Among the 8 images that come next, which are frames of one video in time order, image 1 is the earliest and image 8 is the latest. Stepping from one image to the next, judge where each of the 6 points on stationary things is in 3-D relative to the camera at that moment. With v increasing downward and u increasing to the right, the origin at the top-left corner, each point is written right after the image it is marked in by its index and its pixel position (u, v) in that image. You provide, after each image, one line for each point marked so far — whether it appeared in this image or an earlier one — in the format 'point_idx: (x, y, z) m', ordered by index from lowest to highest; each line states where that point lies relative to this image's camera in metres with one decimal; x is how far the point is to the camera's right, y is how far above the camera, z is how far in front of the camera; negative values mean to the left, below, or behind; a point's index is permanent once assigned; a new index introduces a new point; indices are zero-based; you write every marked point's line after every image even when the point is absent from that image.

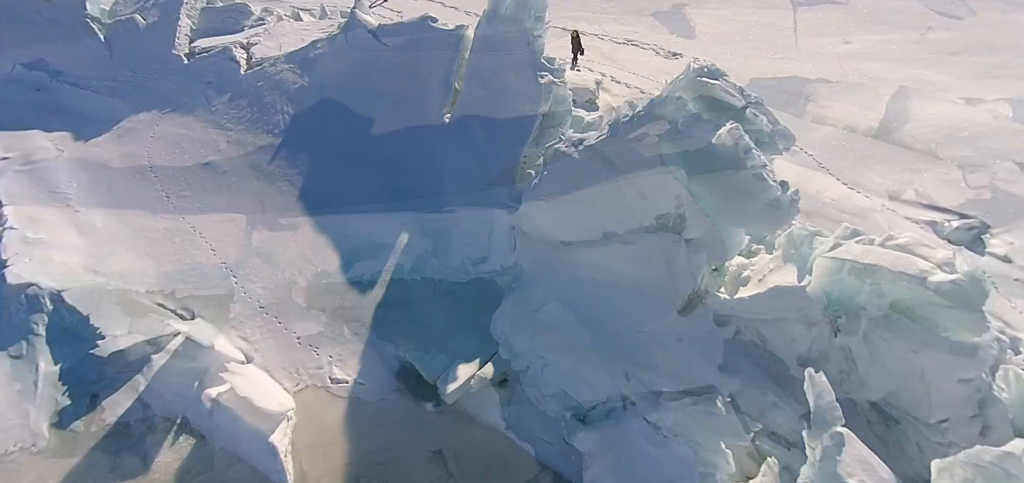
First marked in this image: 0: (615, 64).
0: (+2.6, +4.5, +12.9) m
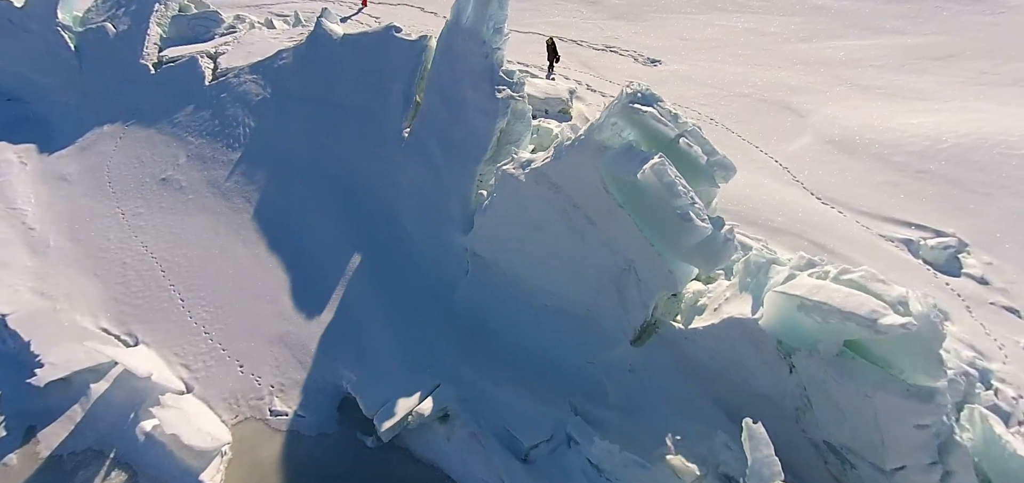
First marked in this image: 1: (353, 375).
0: (+2.0, +4.2, +12.6) m
1: (-1.9, -1.6, +6.3) m
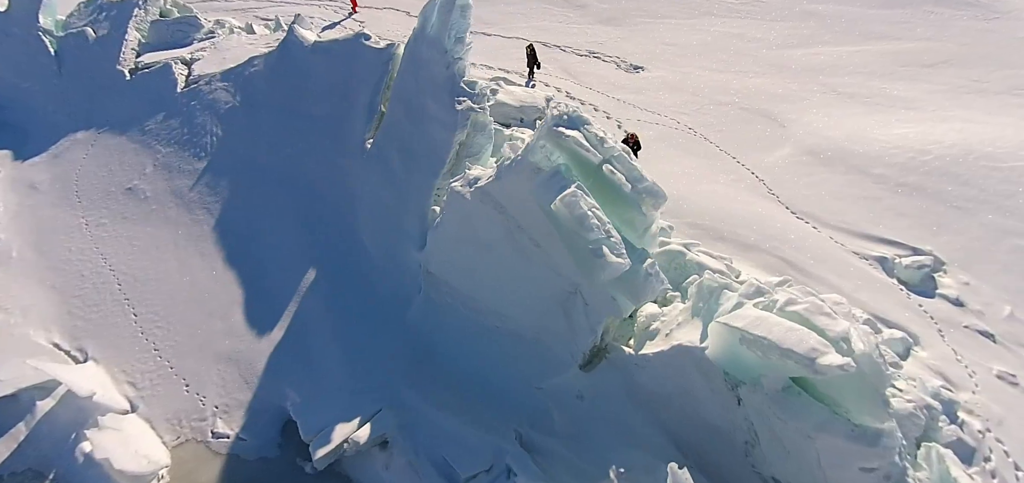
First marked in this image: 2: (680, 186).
0: (+1.5, +3.9, +12.4) m
1: (-2.5, -1.8, +6.1) m
2: (+2.9, +1.0, +8.9) m
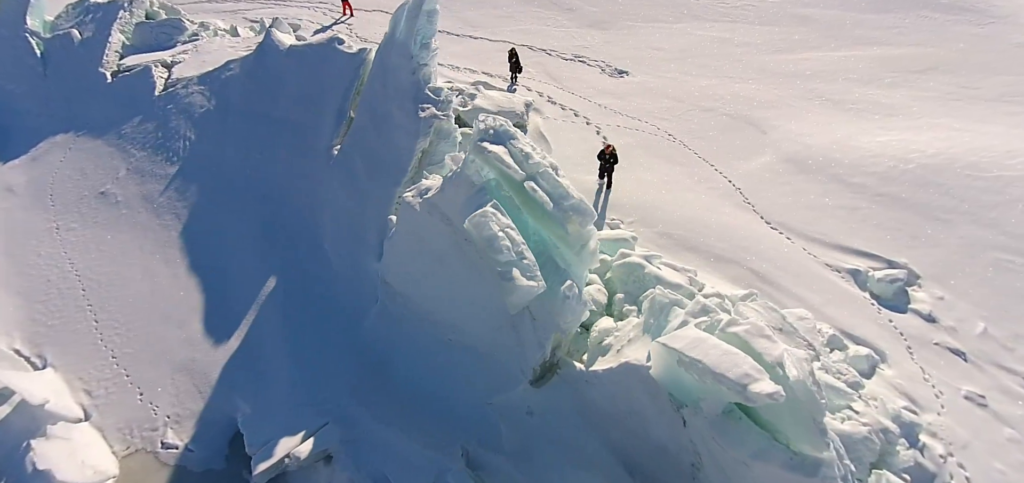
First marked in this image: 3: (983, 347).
0: (+1.0, +3.8, +12.3) m
1: (-3.1, -1.9, +6.0) m
2: (+2.4, +0.8, +8.7) m
3: (+5.8, -1.3, +6.4) m
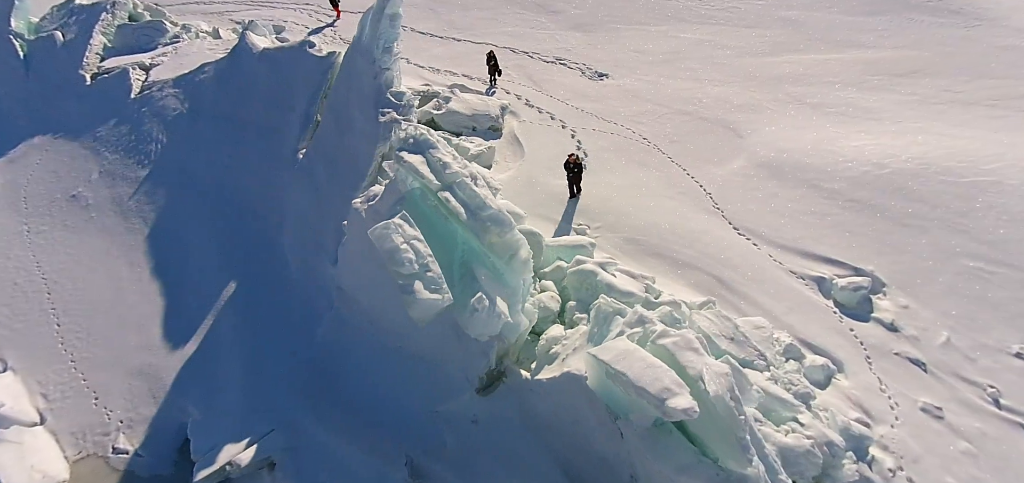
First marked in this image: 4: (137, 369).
0: (+0.5, +3.7, +12.2) m
1: (-3.6, -2.0, +6.0) m
2: (+1.9, +0.7, +8.7) m
3: (+5.3, -1.4, +6.3) m
4: (-4.9, -1.7, +6.7) m
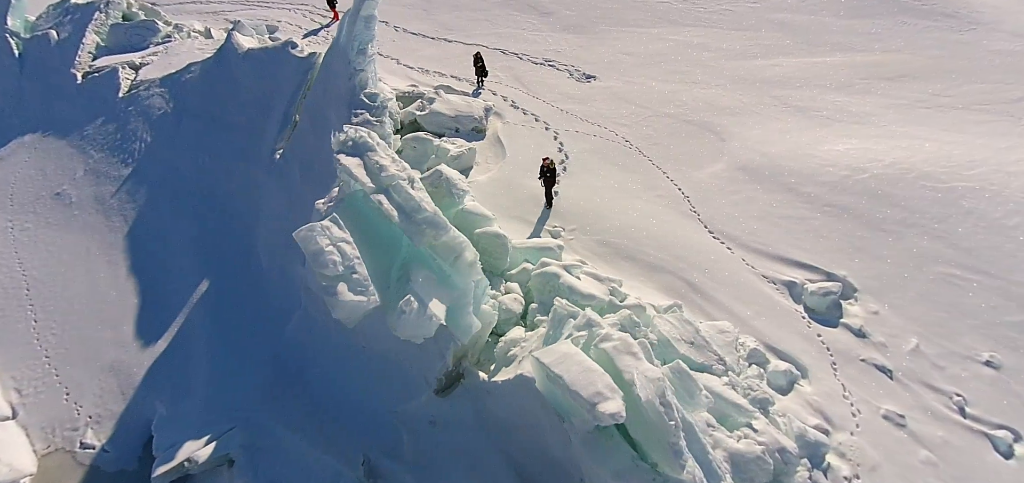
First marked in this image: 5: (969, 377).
0: (+0.2, +3.7, +12.2) m
1: (-4.1, -2.0, +6.0) m
2: (+1.5, +0.7, +8.7) m
3: (+4.8, -1.5, +6.3) m
4: (-5.3, -1.6, +6.8) m
5: (+5.5, -1.6, +6.2) m
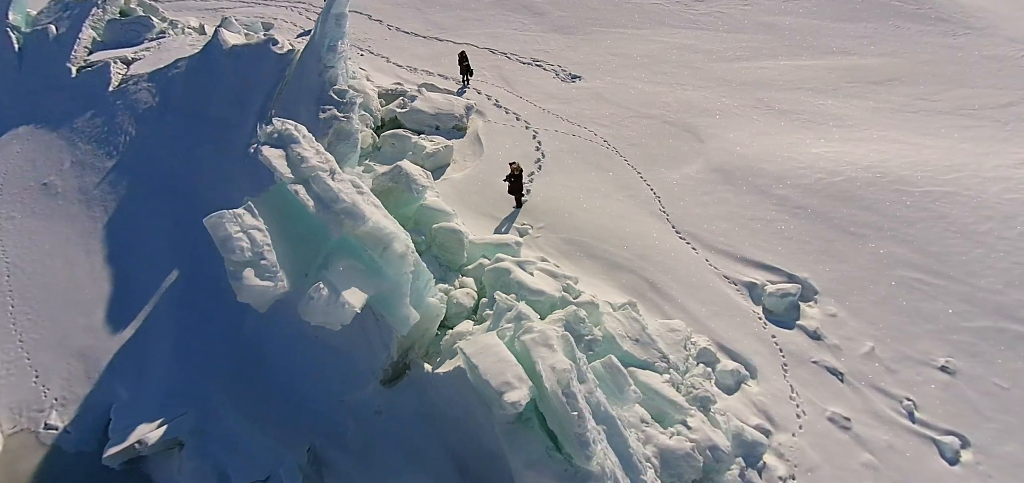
0: (-0.1, +3.7, +12.3) m
1: (-4.7, -1.8, +6.2) m
2: (+1.0, +0.7, +8.7) m
3: (+4.2, -1.5, +6.2) m
4: (-5.9, -1.5, +6.9) m
5: (+4.9, -1.7, +6.1) m
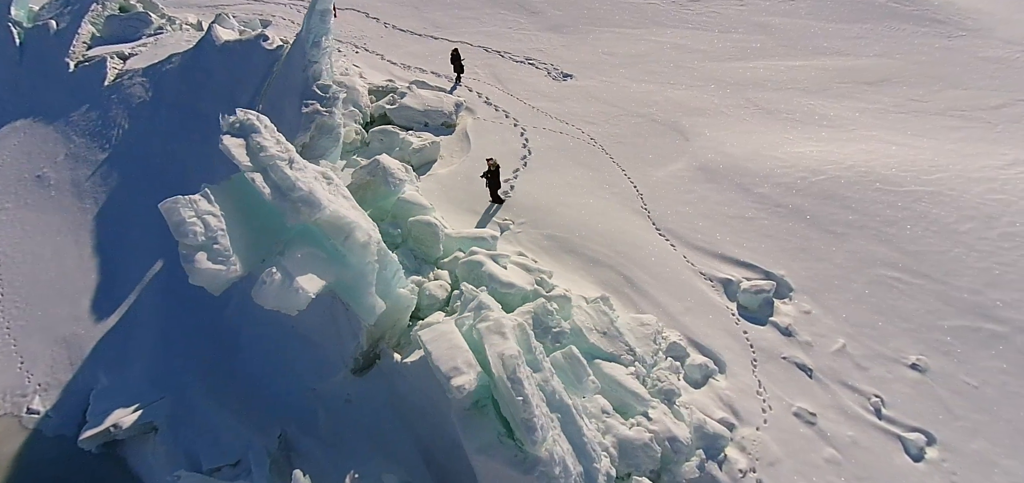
0: (-0.3, +3.8, +12.4) m
1: (-5.0, -1.7, +6.3) m
2: (+0.7, +0.8, +8.8) m
3: (+3.9, -1.5, +6.3) m
4: (-6.2, -1.3, +7.1) m
5: (+4.5, -1.6, +6.2) m
